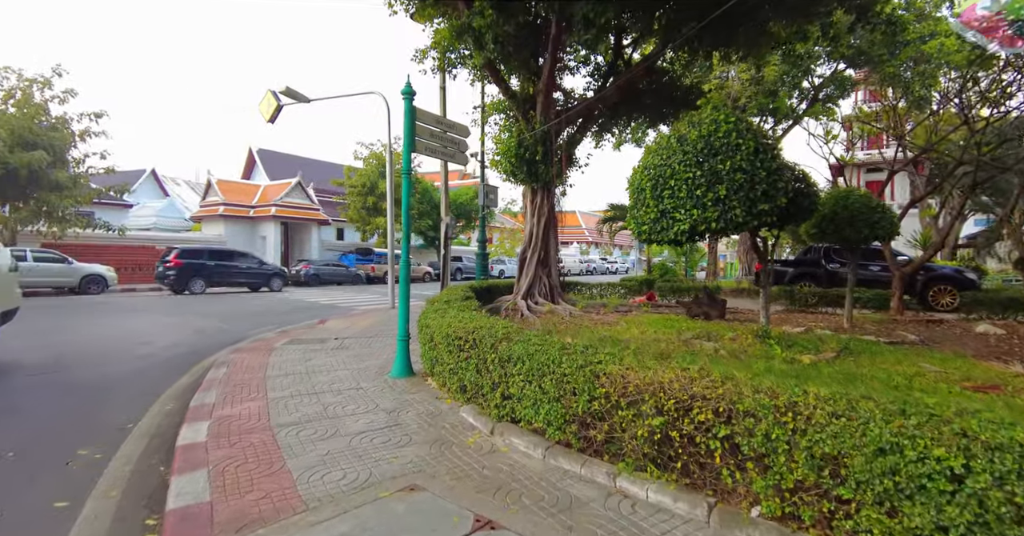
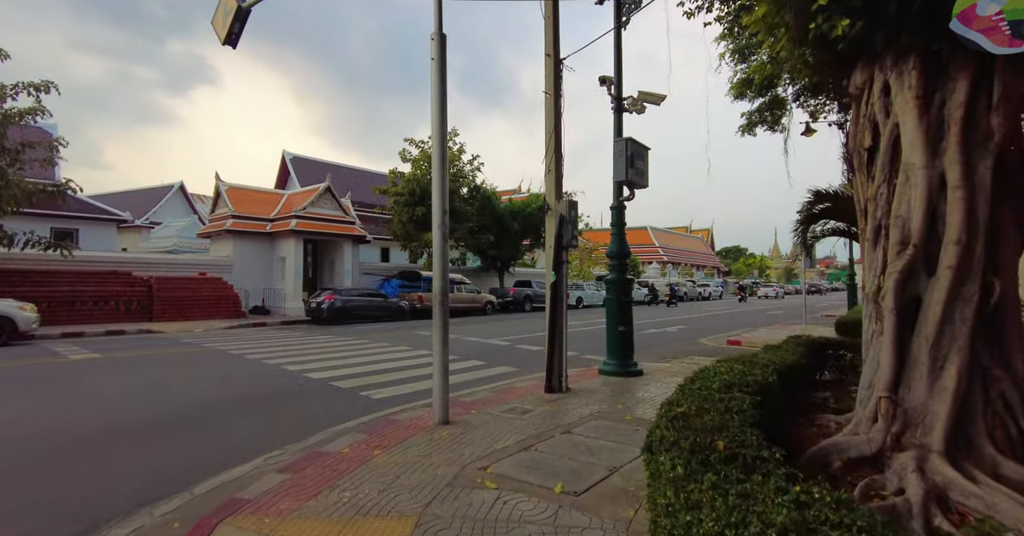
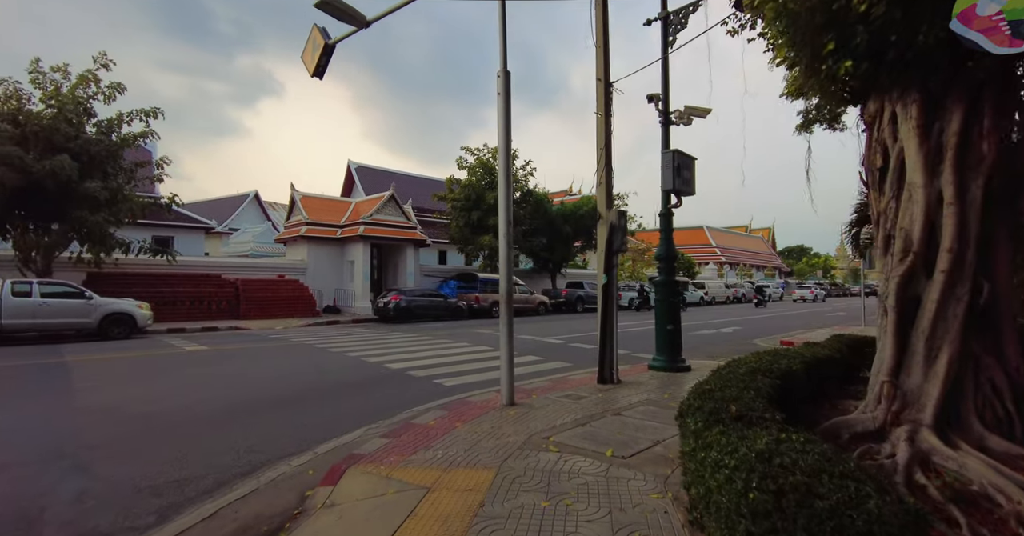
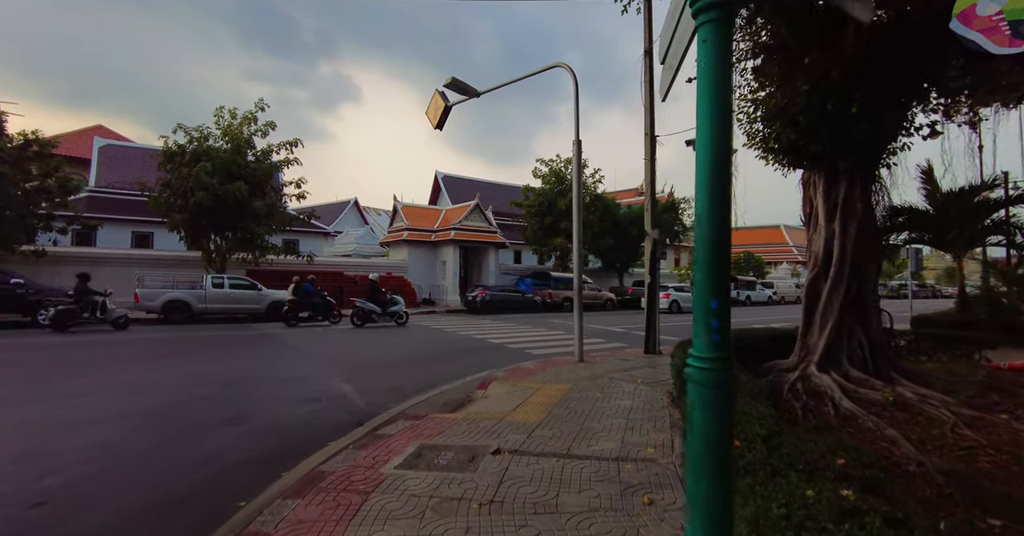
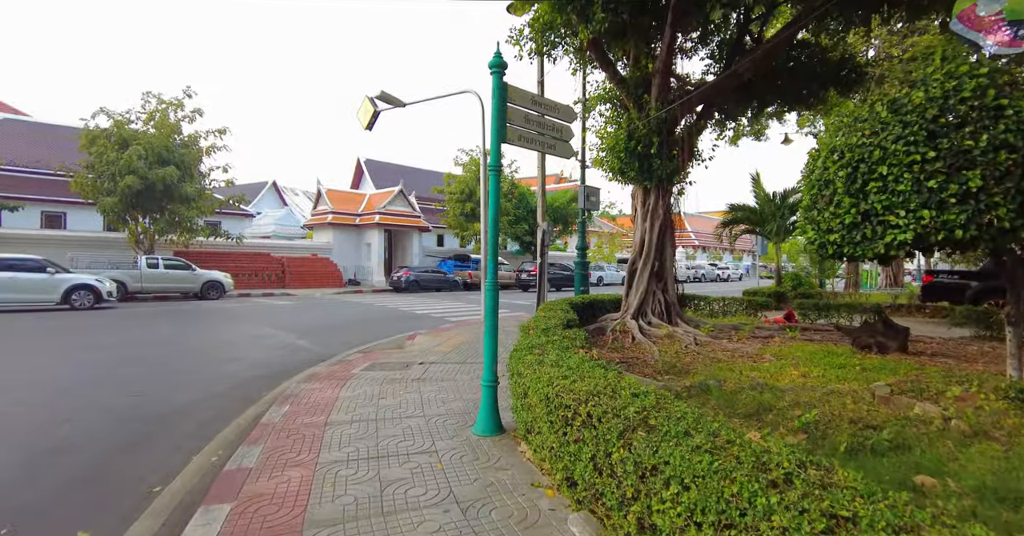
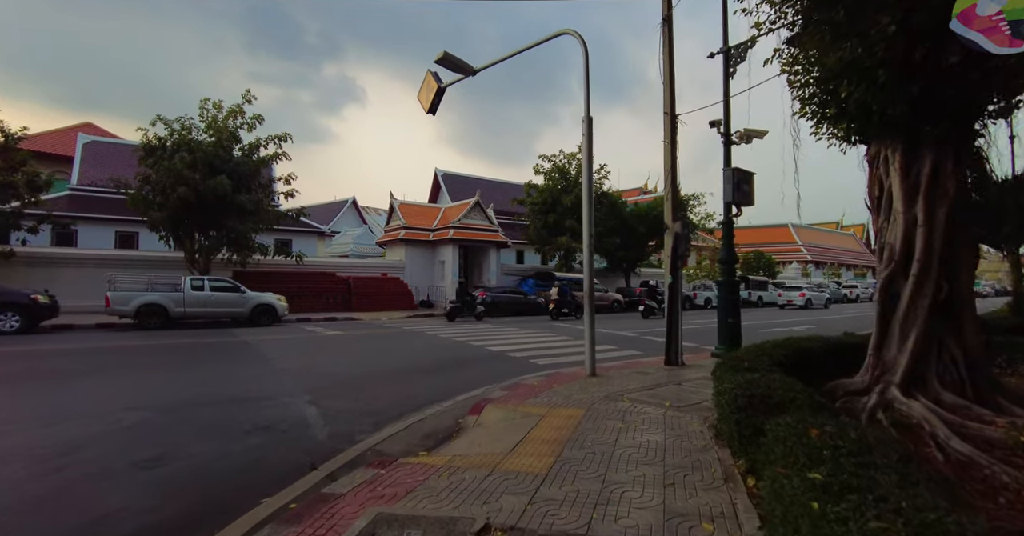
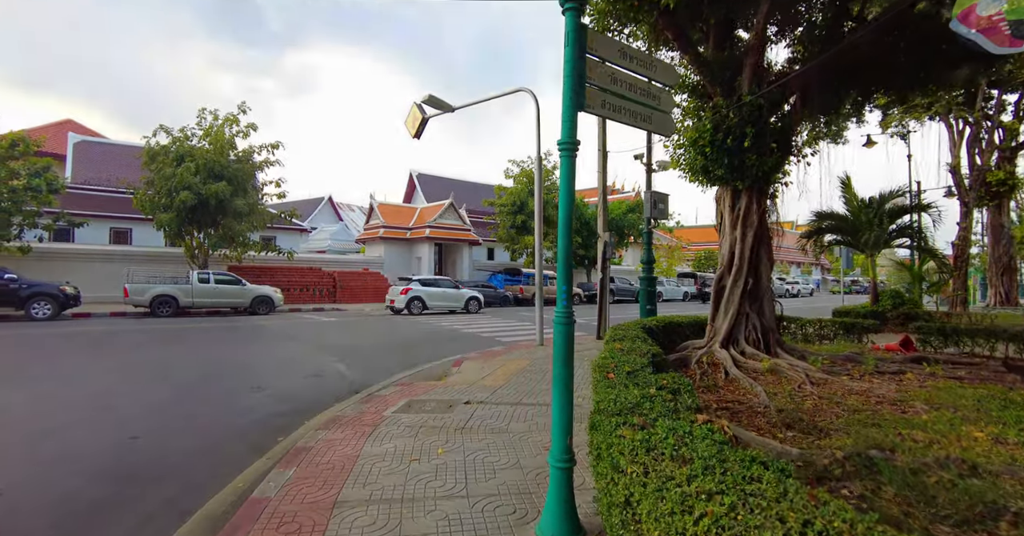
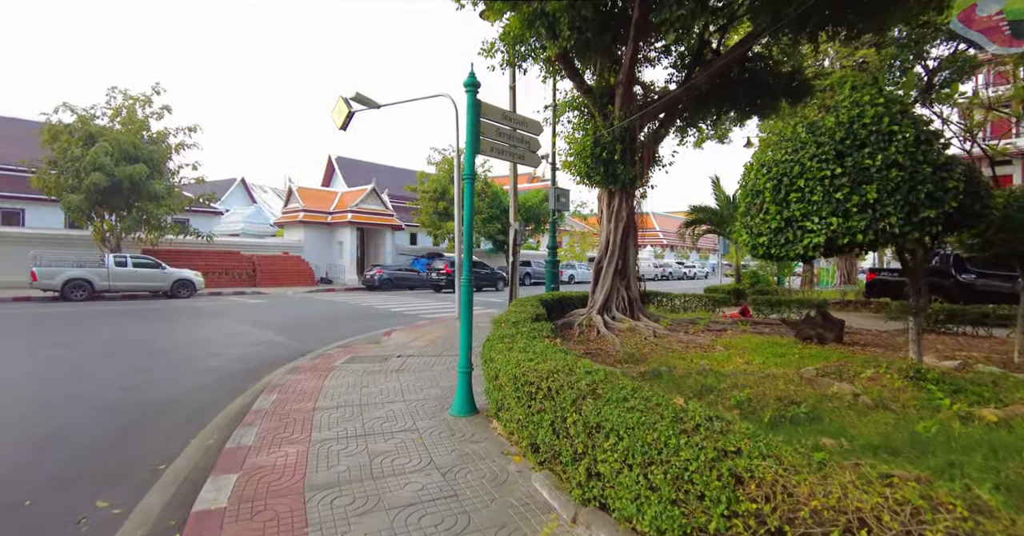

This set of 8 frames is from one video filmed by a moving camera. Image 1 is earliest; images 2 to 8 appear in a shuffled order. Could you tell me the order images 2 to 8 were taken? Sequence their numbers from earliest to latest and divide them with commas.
8, 5, 7, 4, 6, 3, 2
